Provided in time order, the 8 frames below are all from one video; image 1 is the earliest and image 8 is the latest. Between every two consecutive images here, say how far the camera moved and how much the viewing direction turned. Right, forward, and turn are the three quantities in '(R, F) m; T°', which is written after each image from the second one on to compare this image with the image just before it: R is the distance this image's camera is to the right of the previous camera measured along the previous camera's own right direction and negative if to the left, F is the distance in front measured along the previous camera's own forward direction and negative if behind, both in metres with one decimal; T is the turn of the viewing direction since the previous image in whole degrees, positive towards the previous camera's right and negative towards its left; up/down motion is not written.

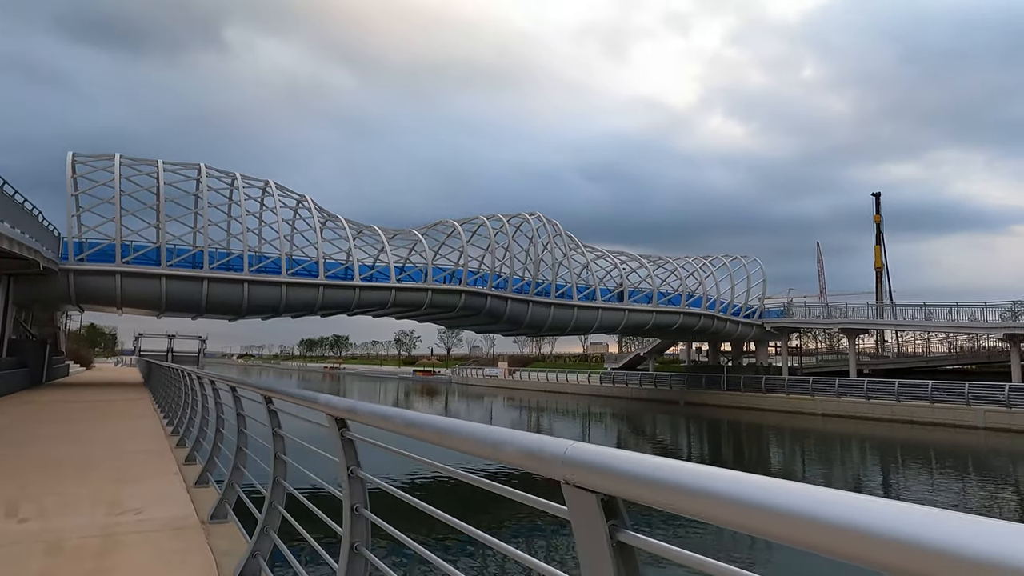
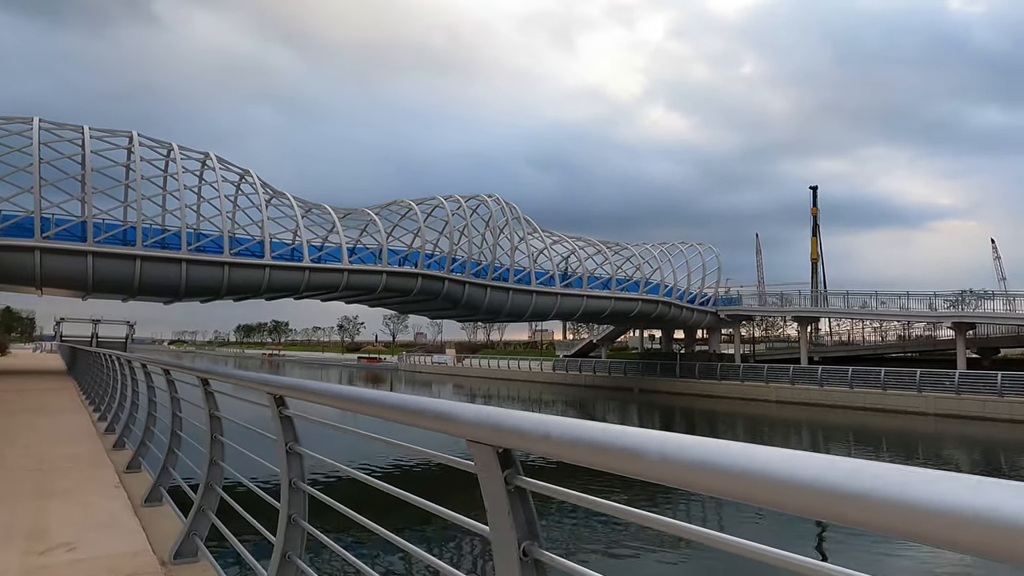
(-0.7, +1.2) m; +5°
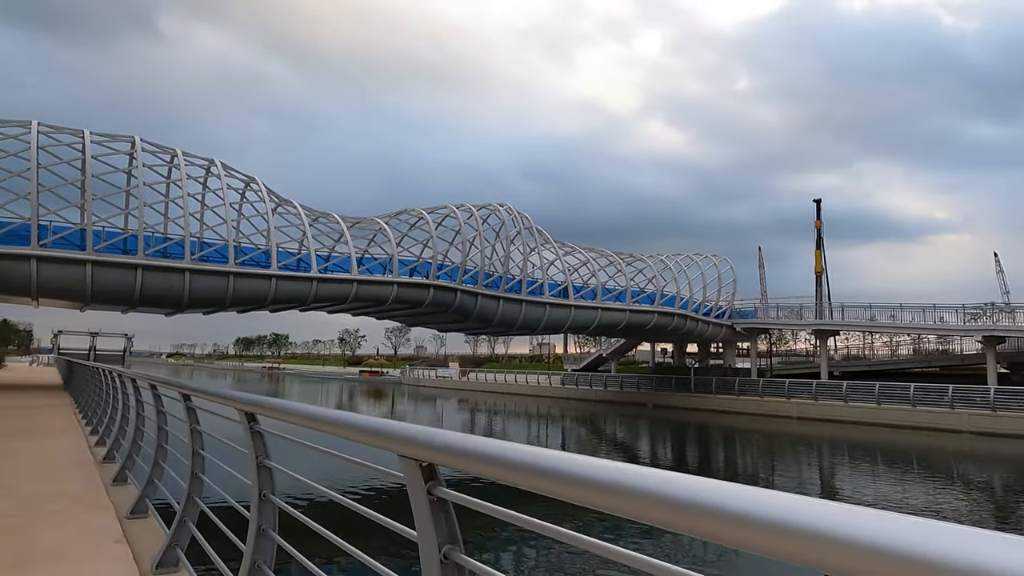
(-0.7, +1.1) m; 0°
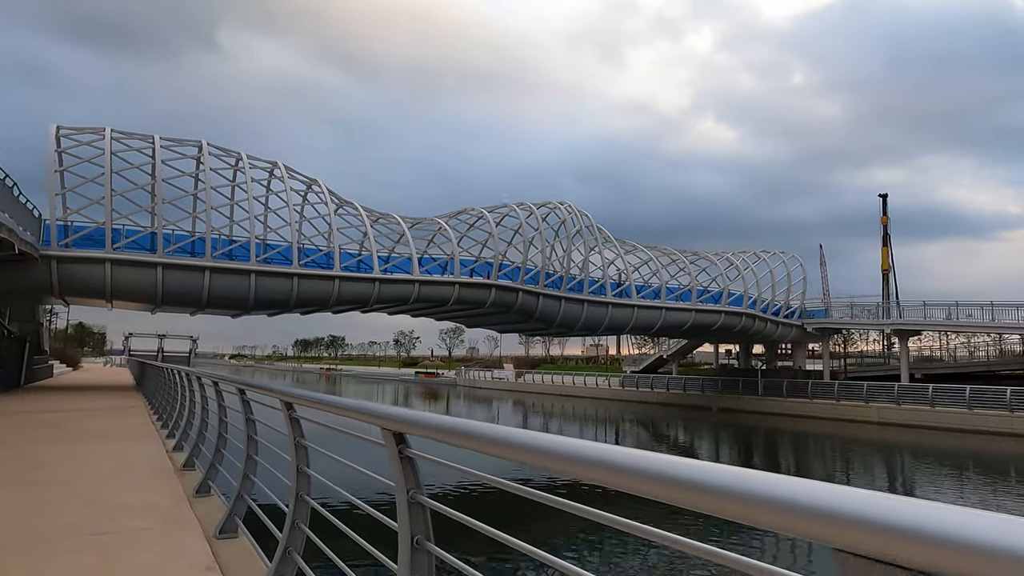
(-0.5, +0.7) m; -4°
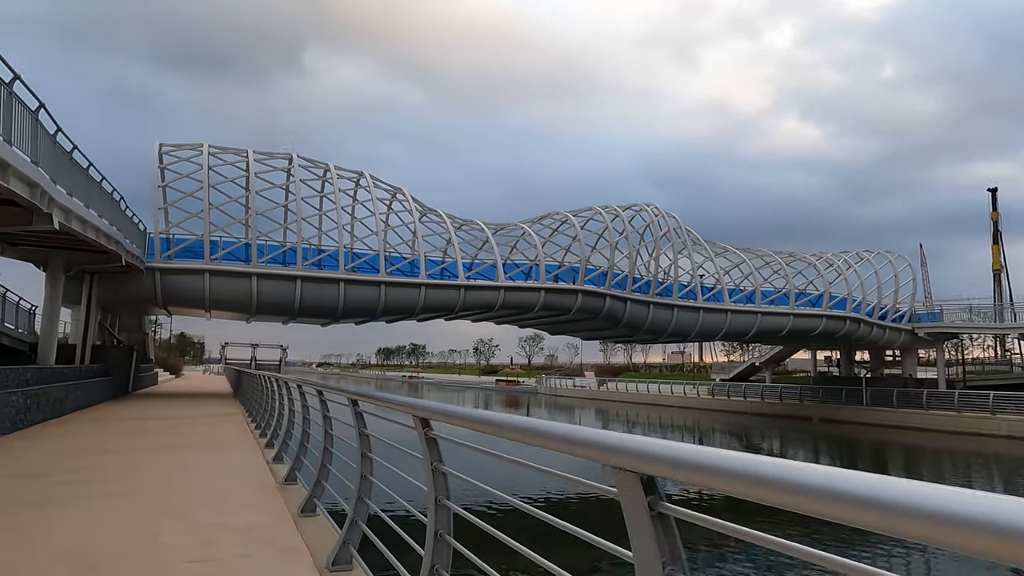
(-0.4, +0.7) m; -7°
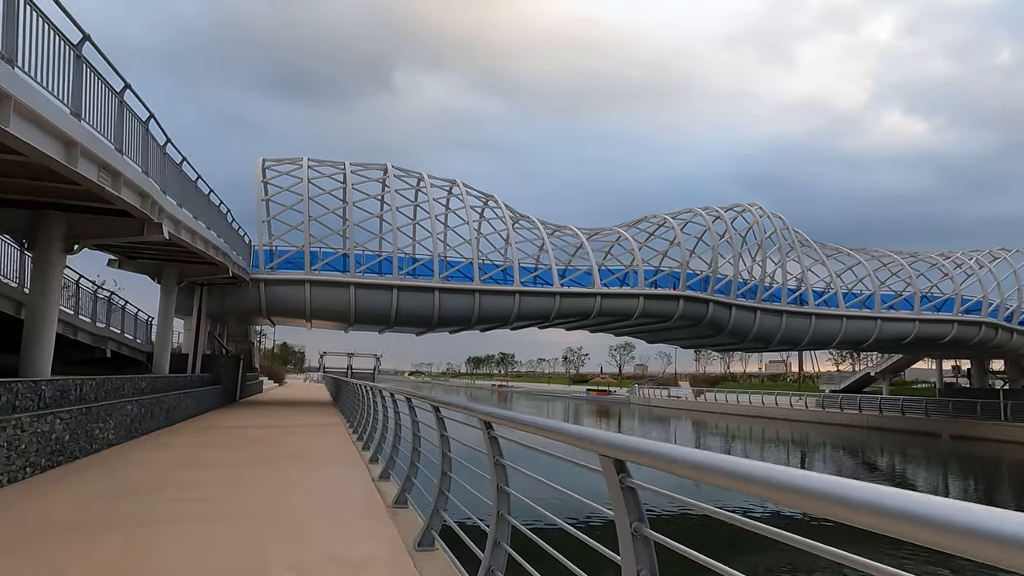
(-0.4, +0.7) m; -7°
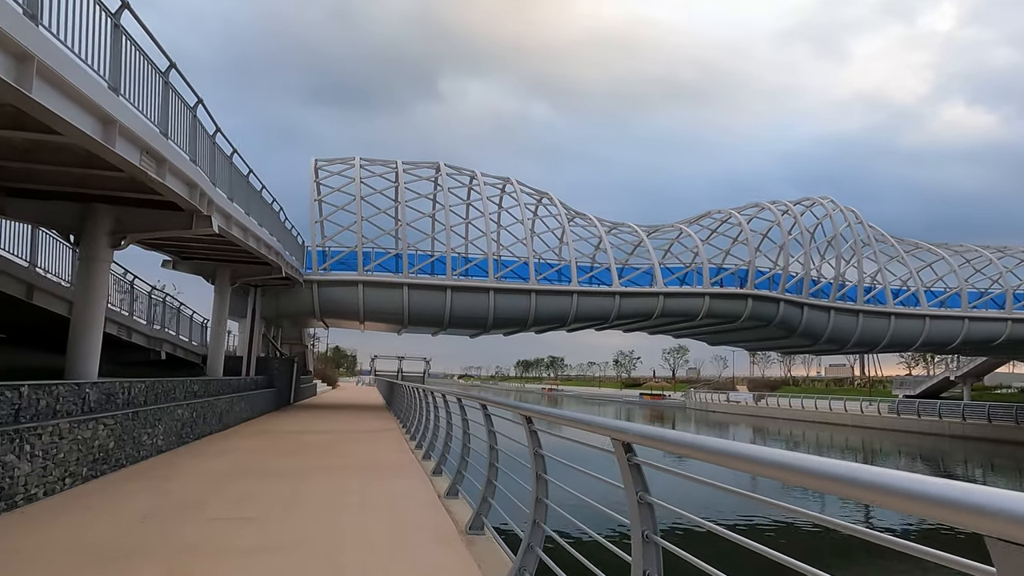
(-0.4, +0.9) m; -4°
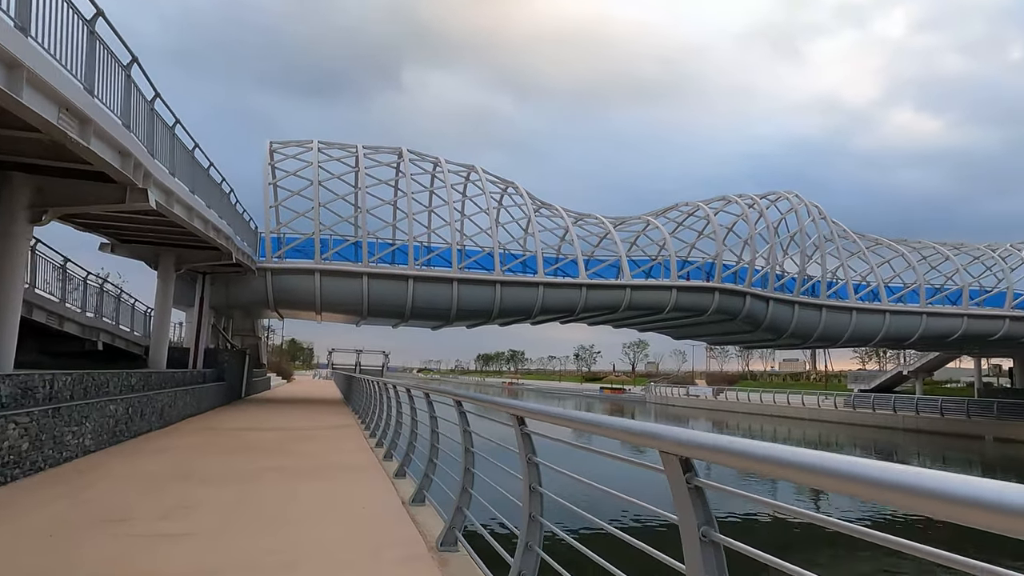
(-0.1, +0.7) m; +3°
